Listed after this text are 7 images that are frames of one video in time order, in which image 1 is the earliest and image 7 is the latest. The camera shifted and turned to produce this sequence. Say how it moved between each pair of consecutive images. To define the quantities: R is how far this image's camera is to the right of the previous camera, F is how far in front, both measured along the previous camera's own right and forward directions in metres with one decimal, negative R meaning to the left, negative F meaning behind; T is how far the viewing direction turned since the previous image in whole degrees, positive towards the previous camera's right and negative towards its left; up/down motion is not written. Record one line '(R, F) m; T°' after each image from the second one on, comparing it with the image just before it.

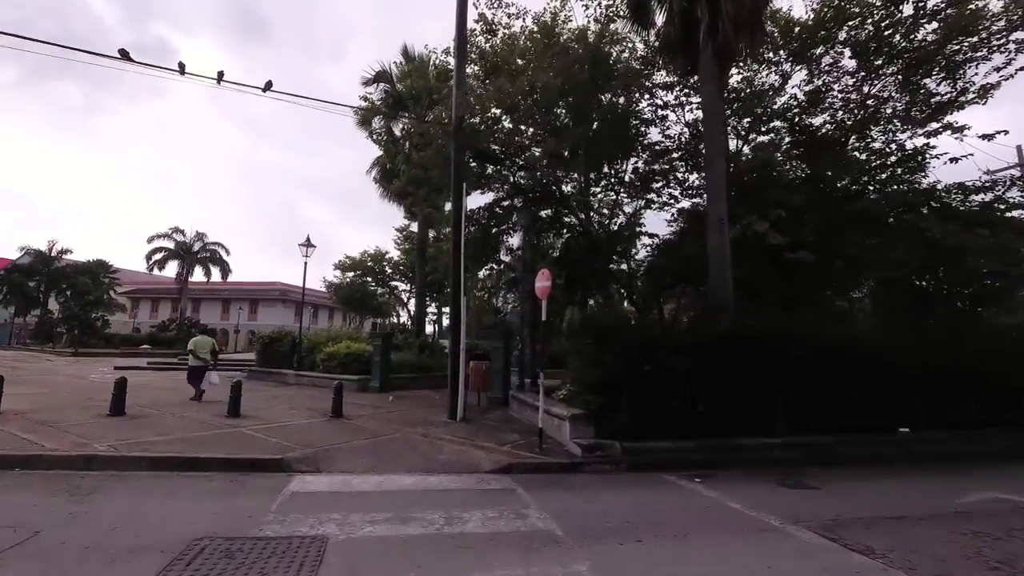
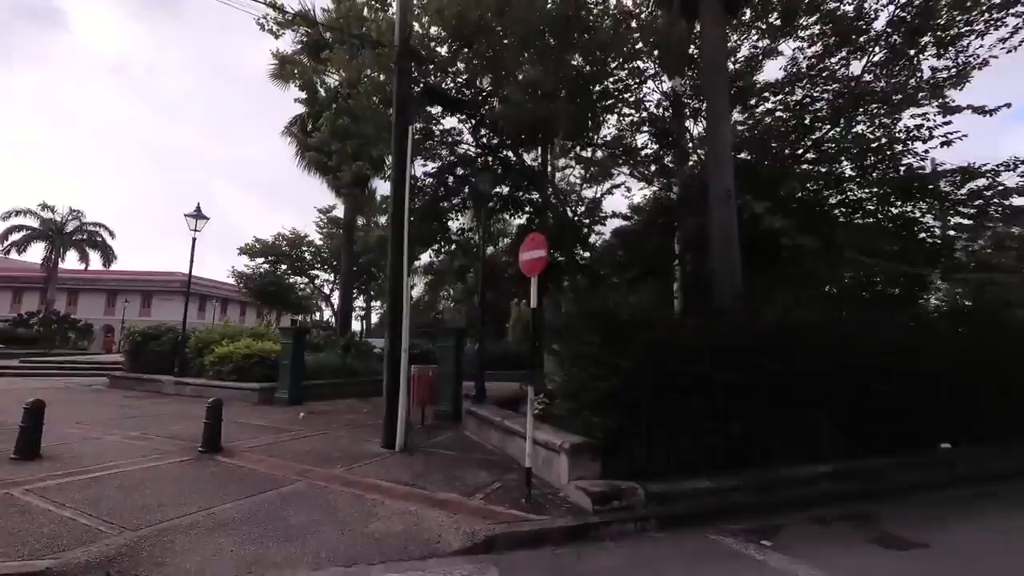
(-0.5, +2.7) m; +9°
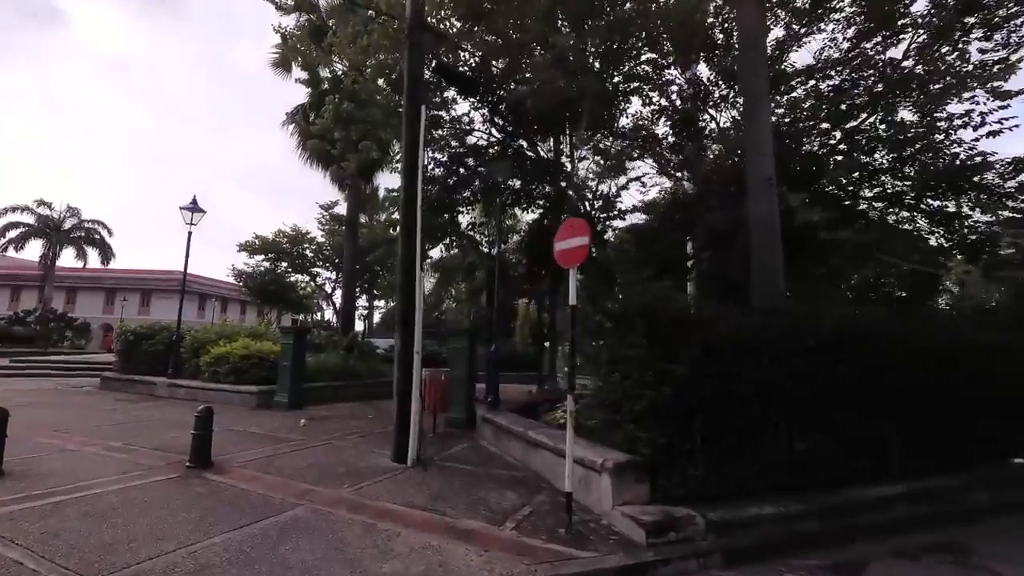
(-0.4, +0.8) m; 0°
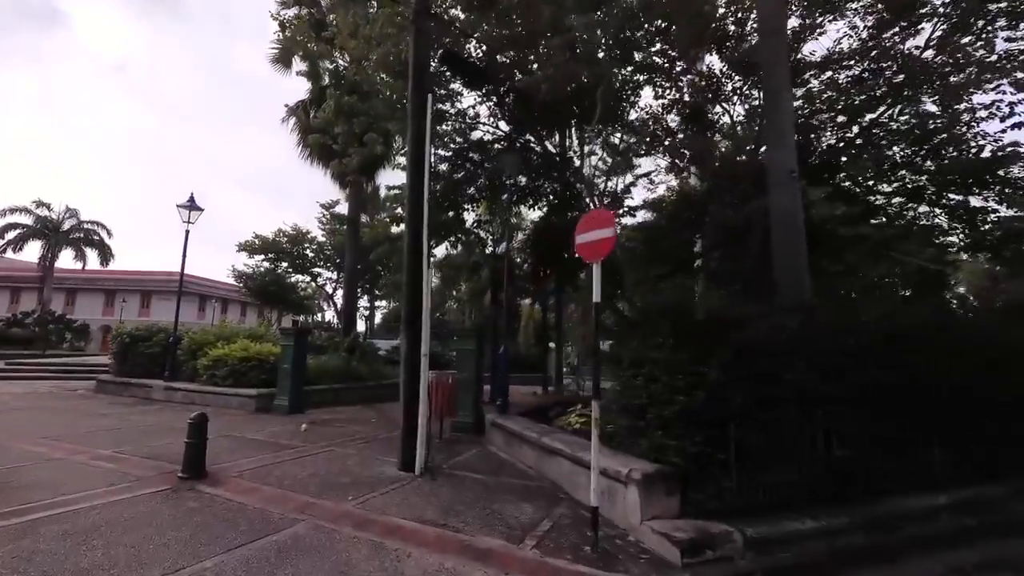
(-0.2, +0.4) m; 0°
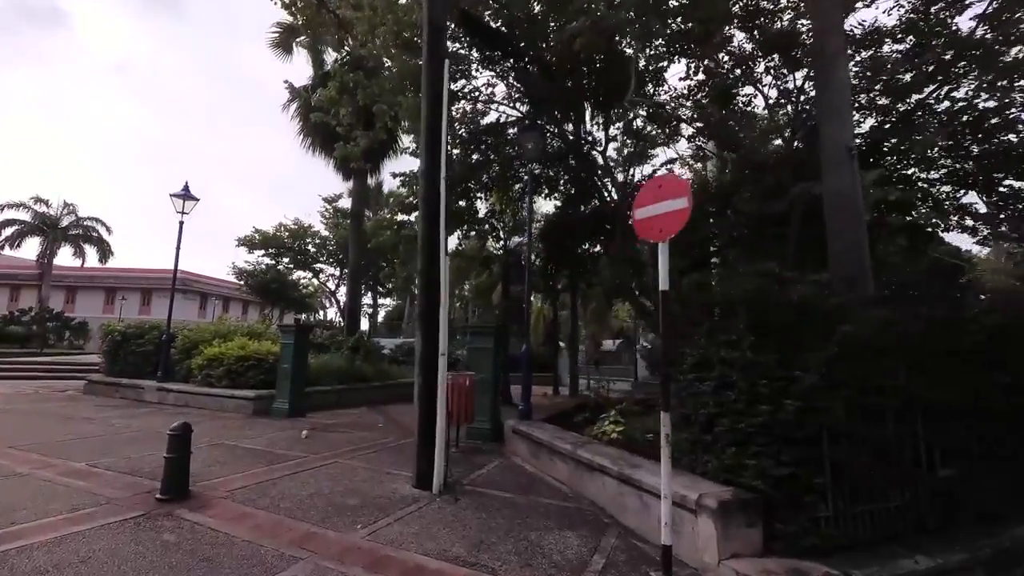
(-0.4, +0.8) m; 0°
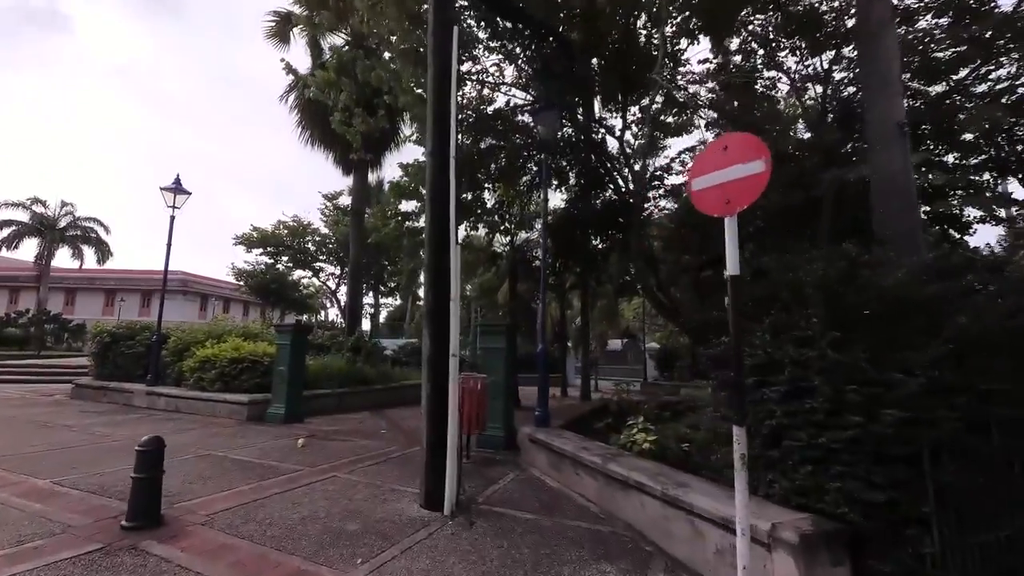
(-0.2, +0.7) m; 0°
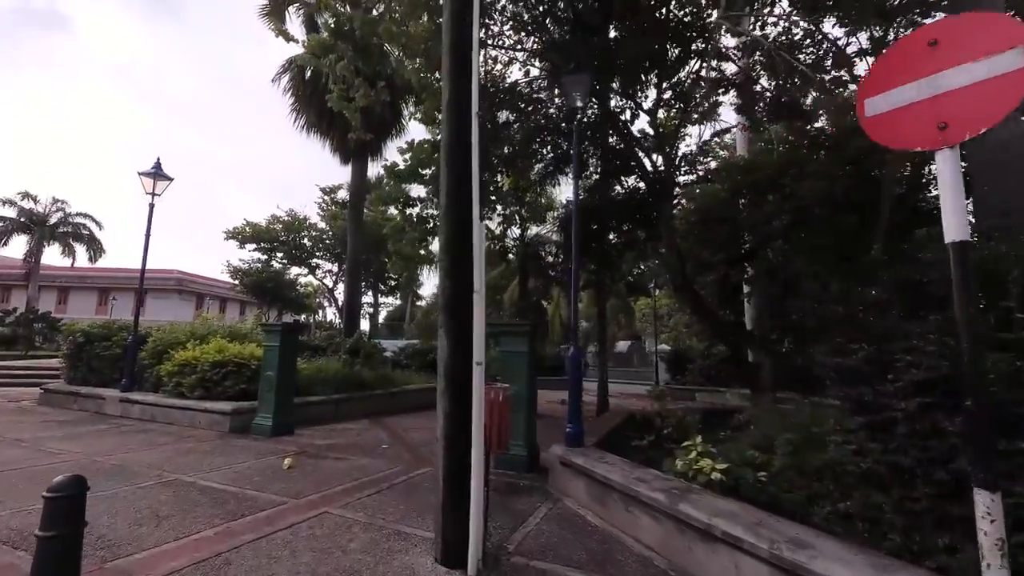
(-0.4, +1.1) m; 0°
